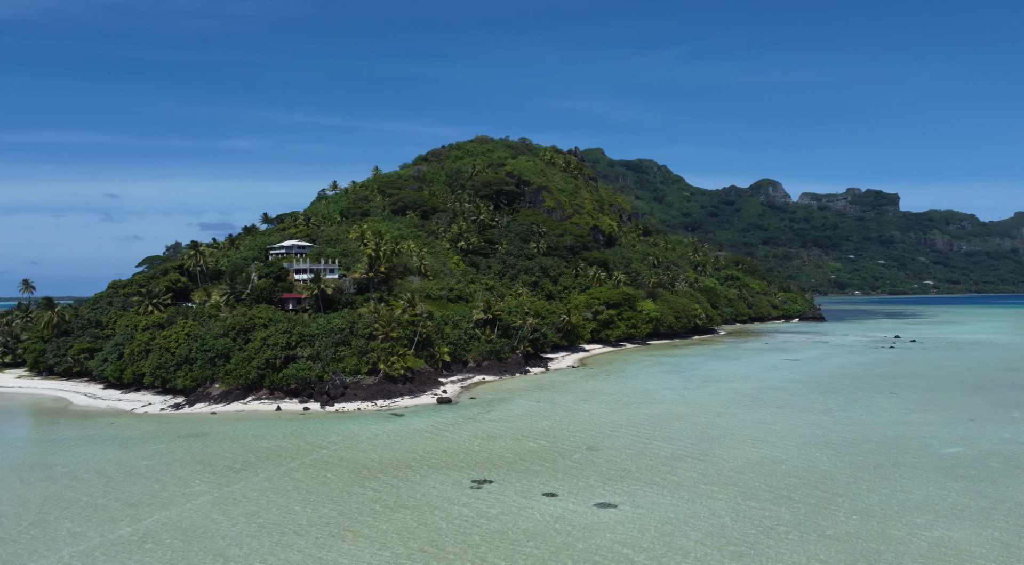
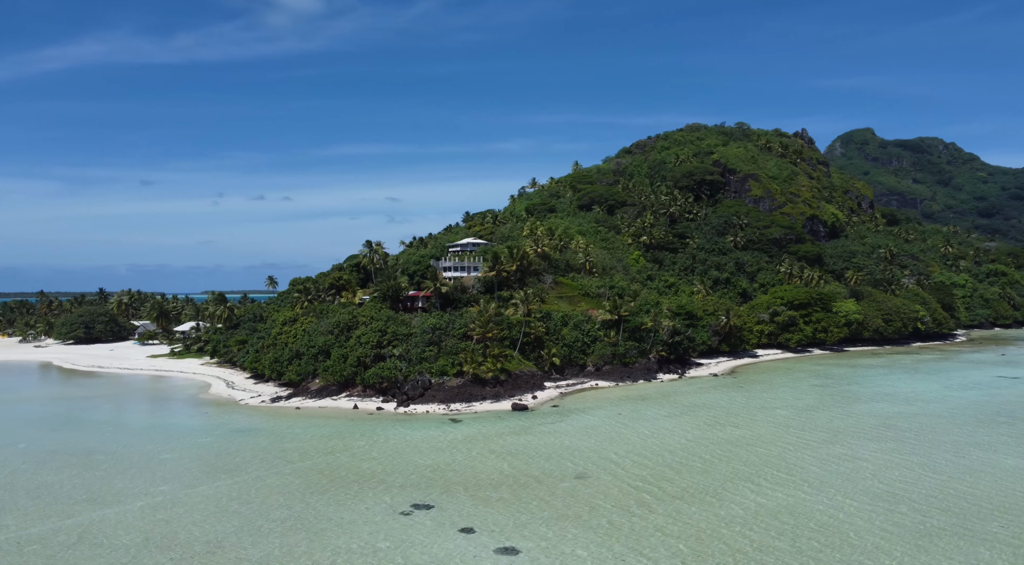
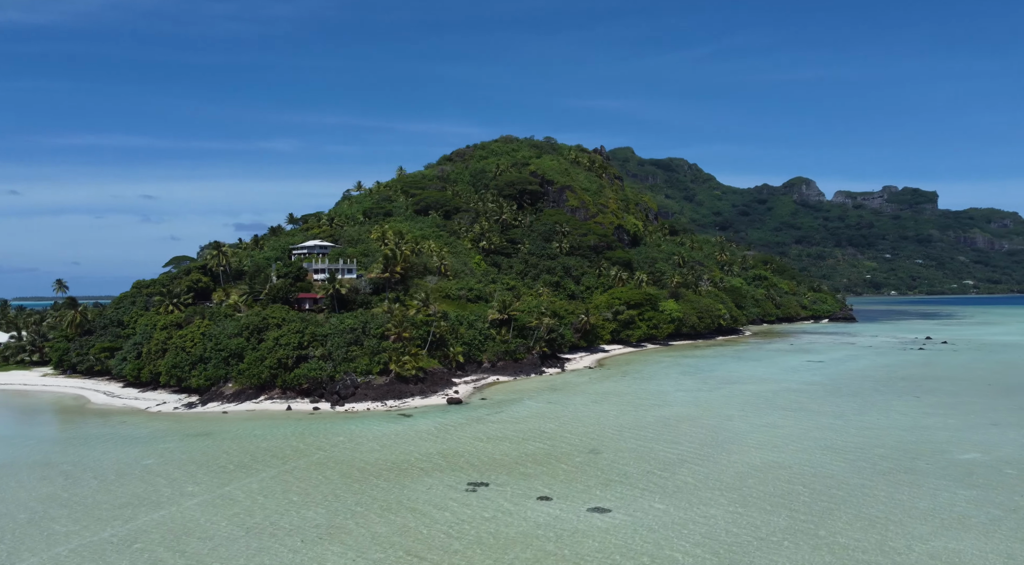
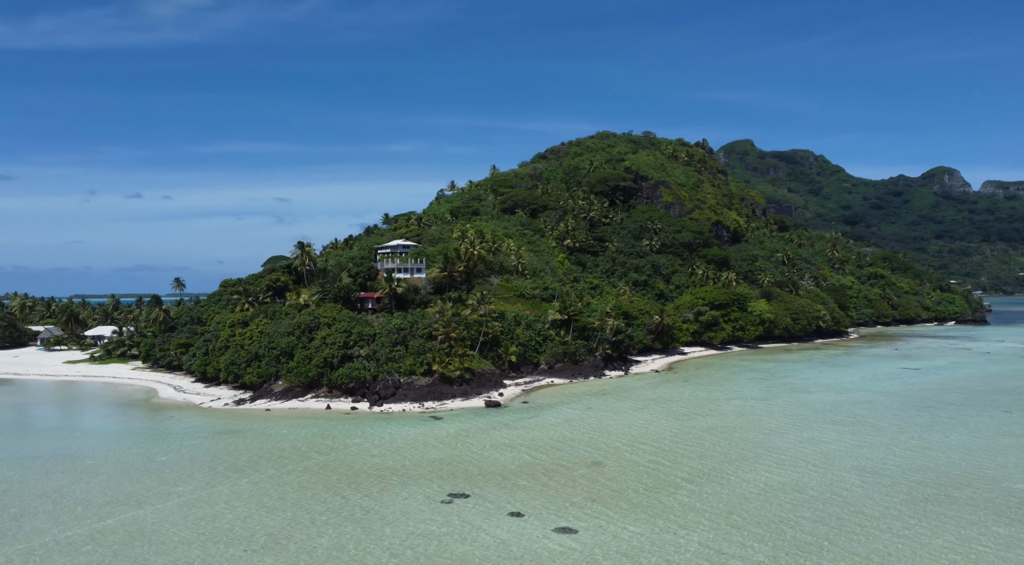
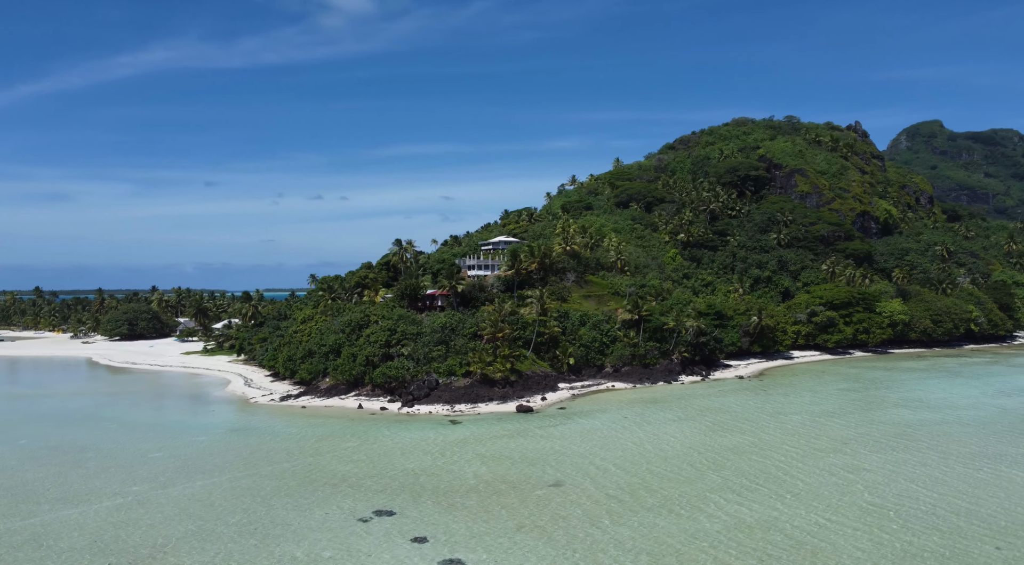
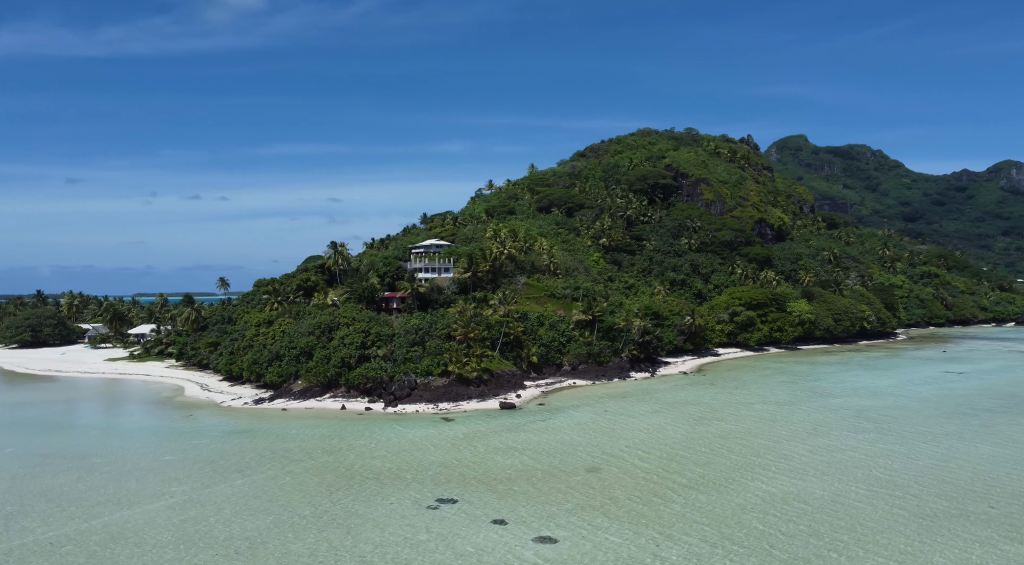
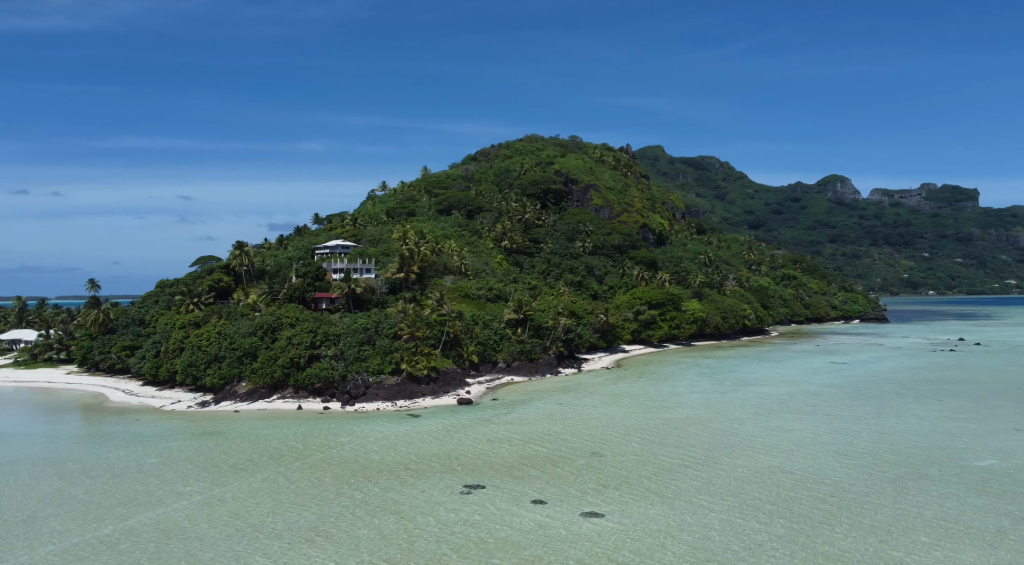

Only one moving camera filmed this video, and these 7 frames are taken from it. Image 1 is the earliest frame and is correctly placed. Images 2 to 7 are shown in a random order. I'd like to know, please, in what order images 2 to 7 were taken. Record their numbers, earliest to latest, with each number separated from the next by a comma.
3, 7, 4, 6, 2, 5
